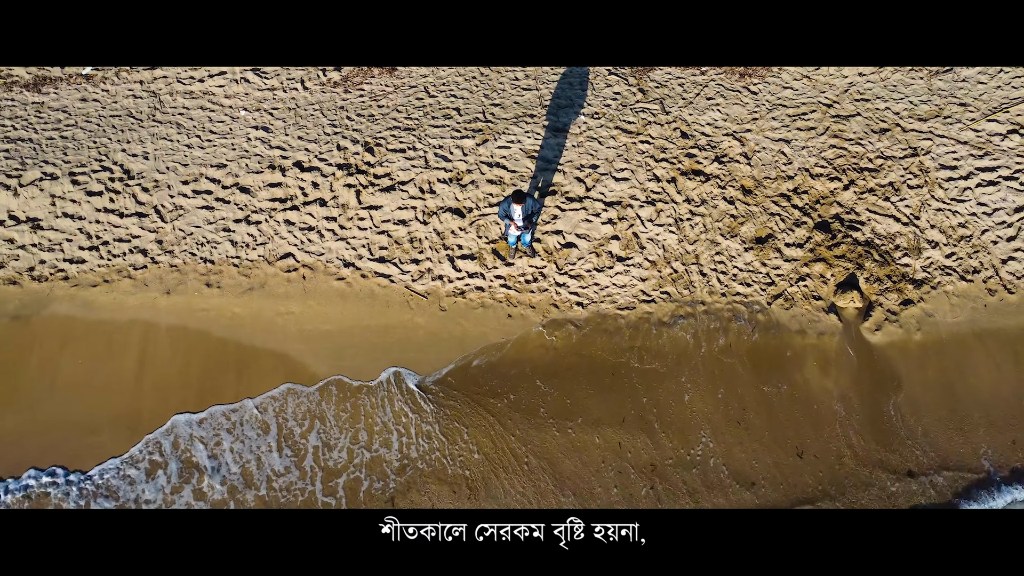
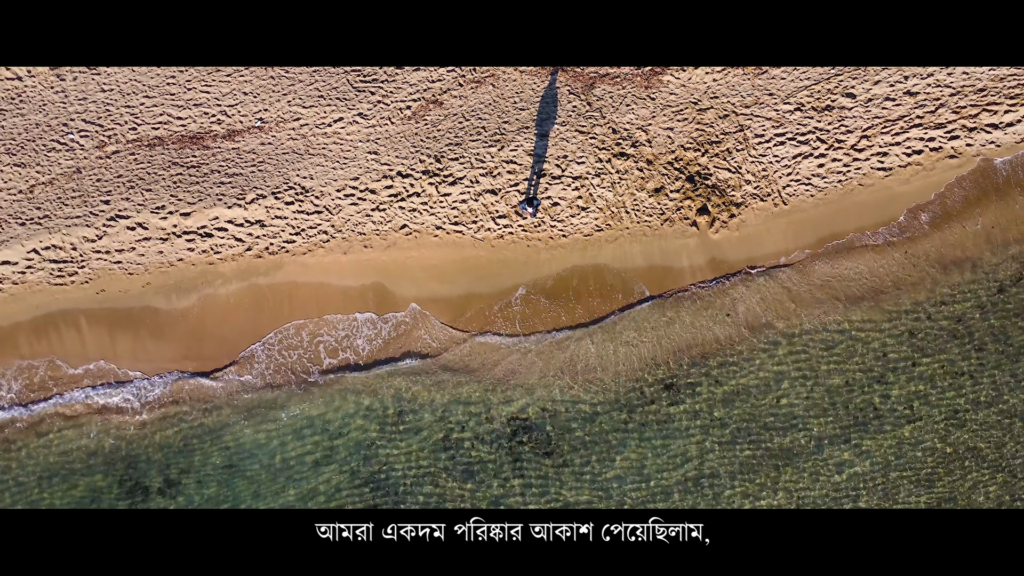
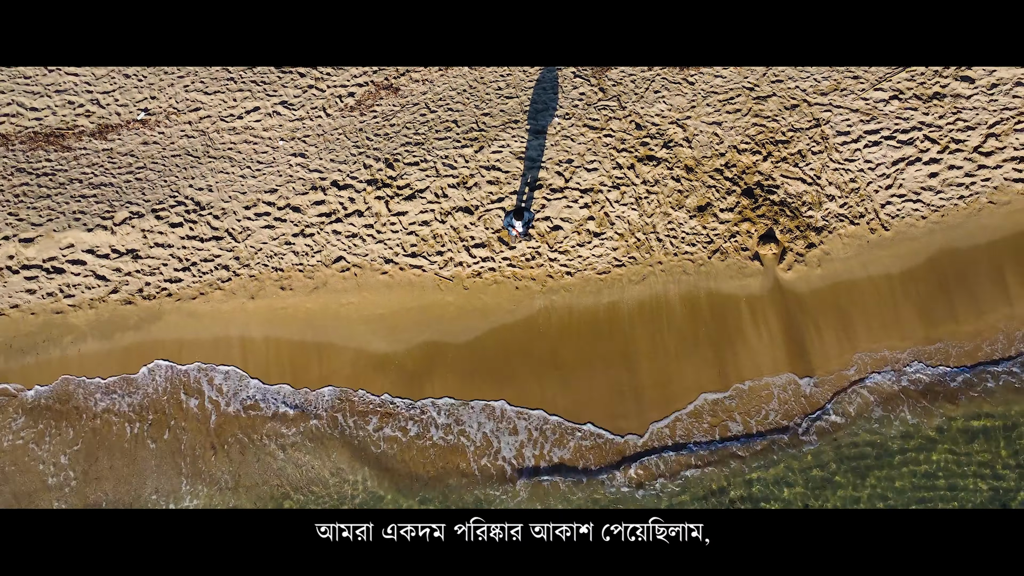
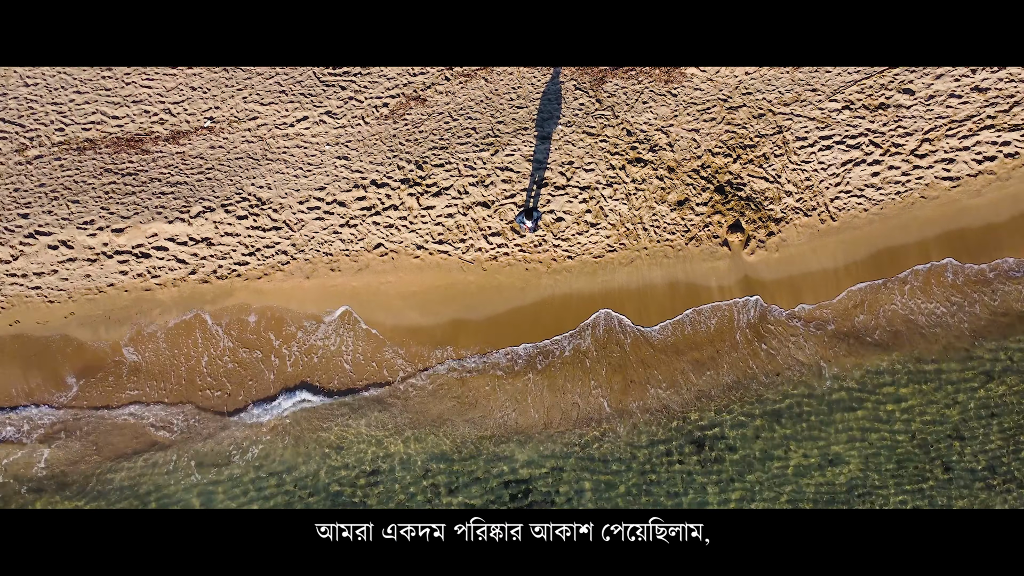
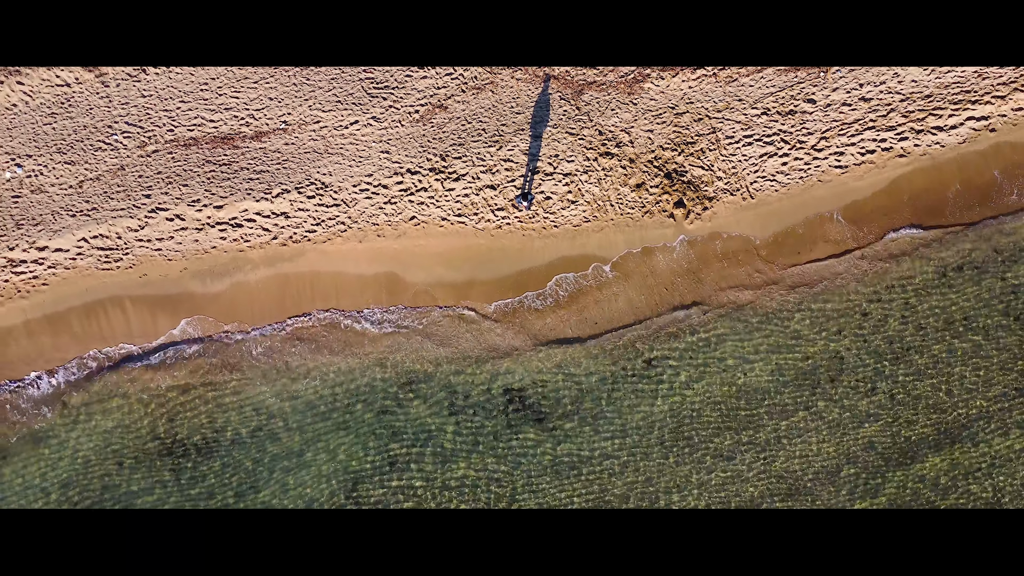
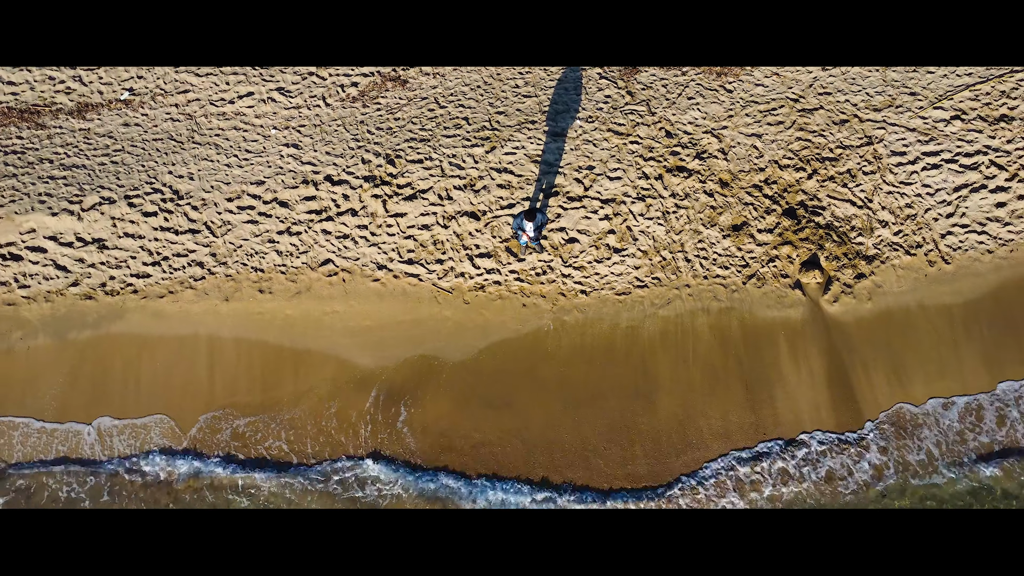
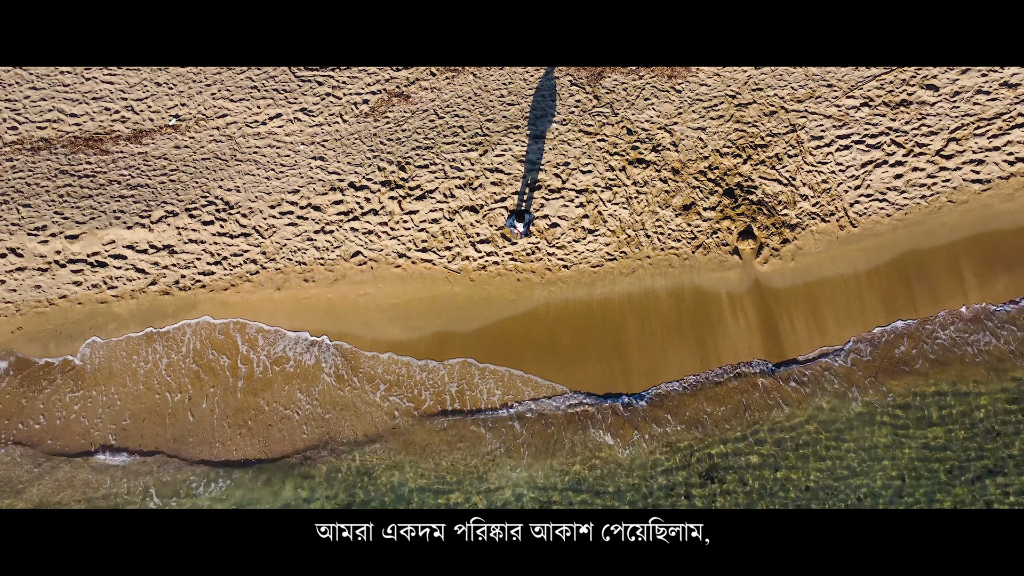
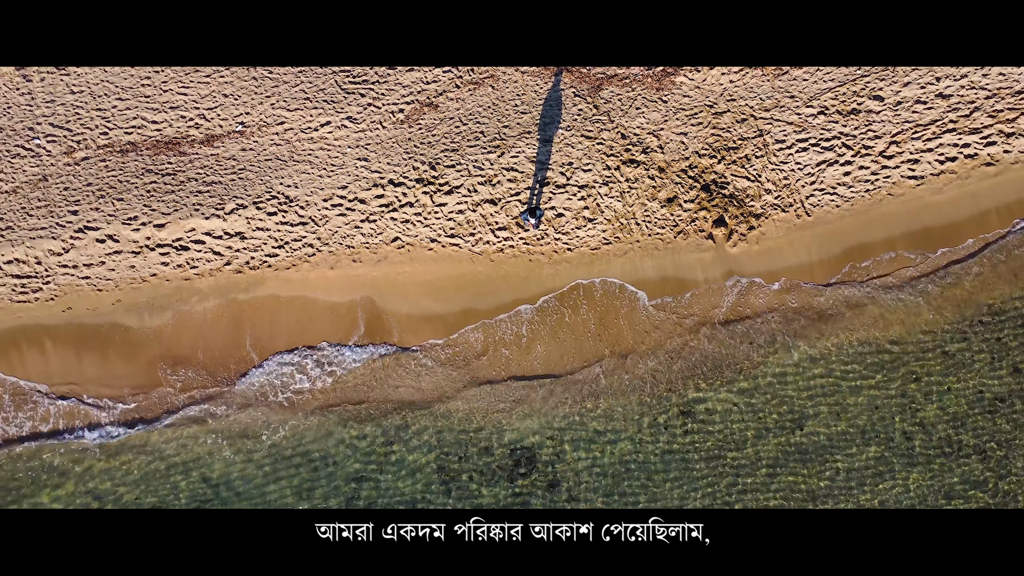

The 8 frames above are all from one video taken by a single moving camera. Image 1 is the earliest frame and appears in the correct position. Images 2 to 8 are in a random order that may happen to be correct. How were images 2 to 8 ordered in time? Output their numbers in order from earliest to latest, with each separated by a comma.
6, 3, 7, 4, 8, 2, 5
